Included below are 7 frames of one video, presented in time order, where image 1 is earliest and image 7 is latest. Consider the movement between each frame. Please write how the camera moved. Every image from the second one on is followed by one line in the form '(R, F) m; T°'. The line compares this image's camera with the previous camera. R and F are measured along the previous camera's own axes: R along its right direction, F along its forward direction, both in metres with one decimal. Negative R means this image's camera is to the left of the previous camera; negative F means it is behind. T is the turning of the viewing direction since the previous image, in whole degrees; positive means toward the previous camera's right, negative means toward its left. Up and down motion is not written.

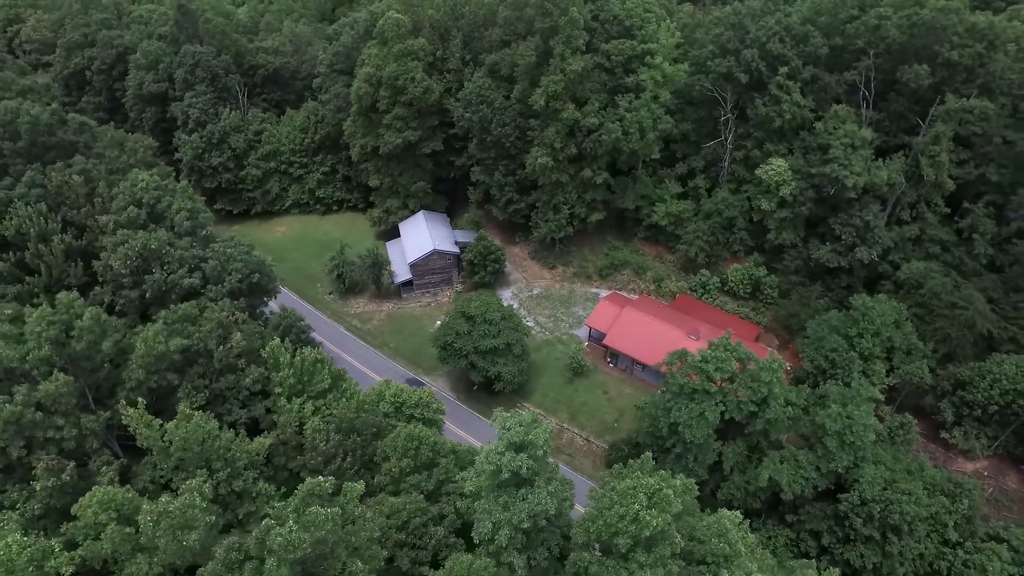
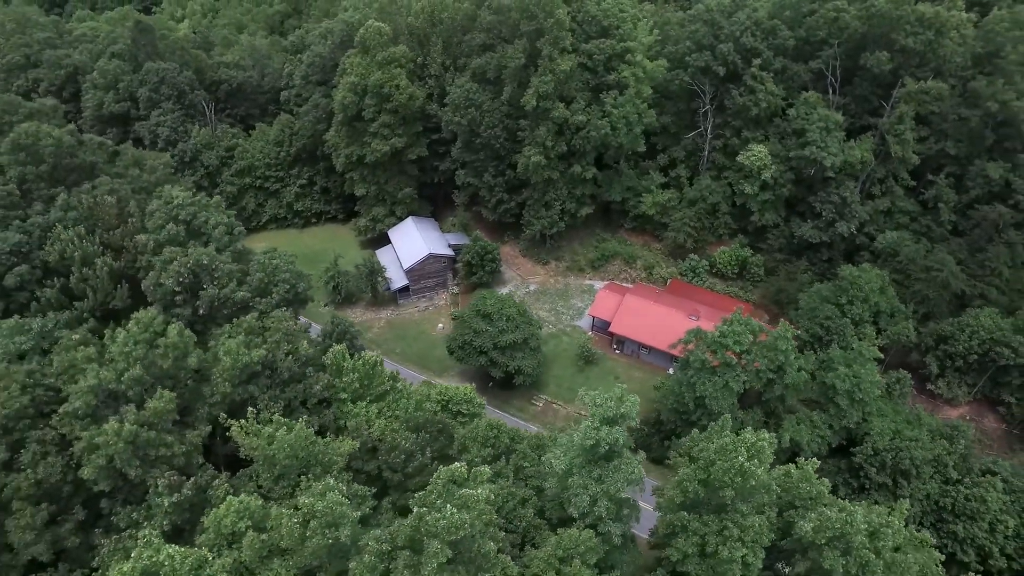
(-4.6, -0.8) m; +5°
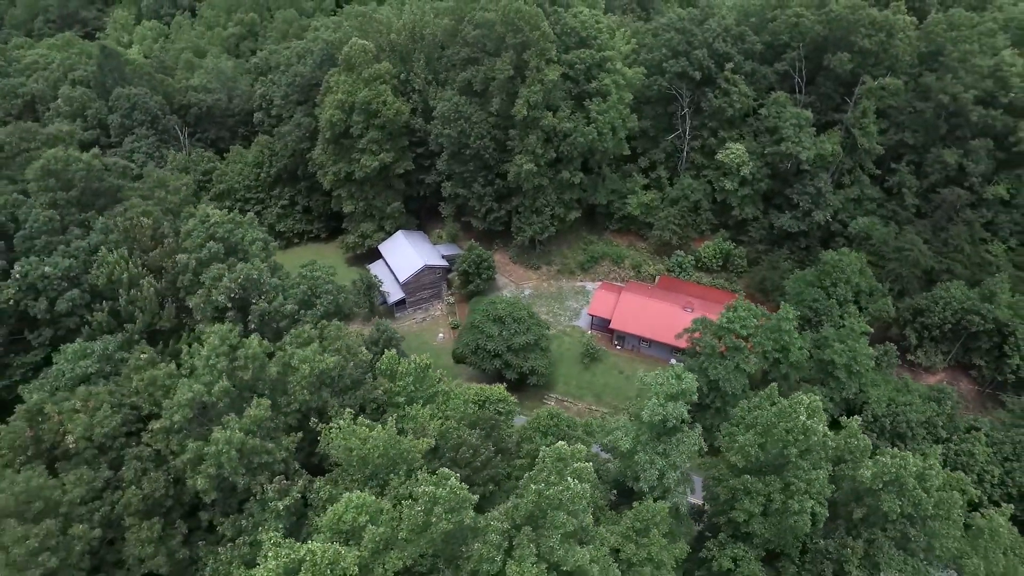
(-4.0, -0.9) m; +5°
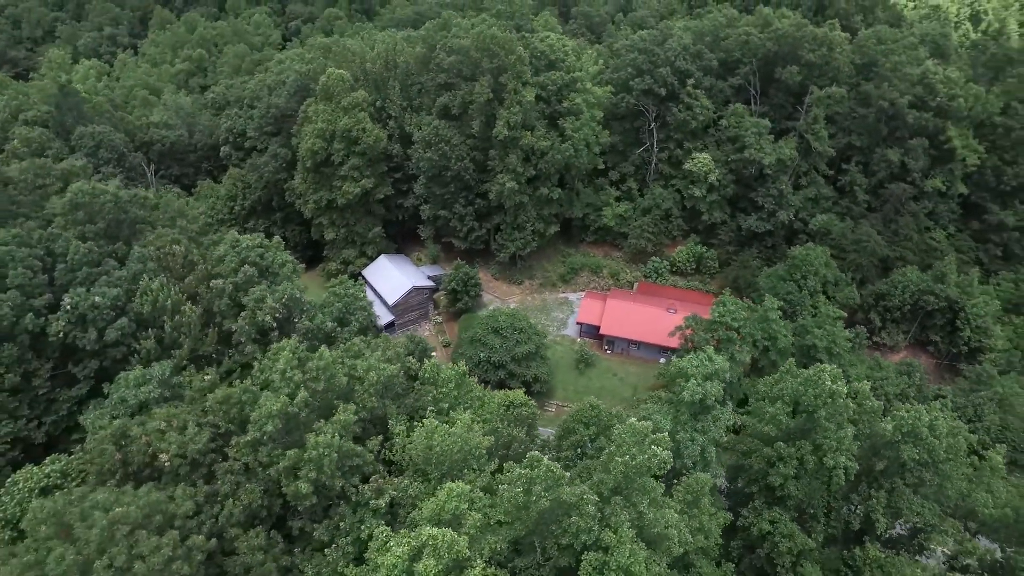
(-3.8, -1.2) m; +5°
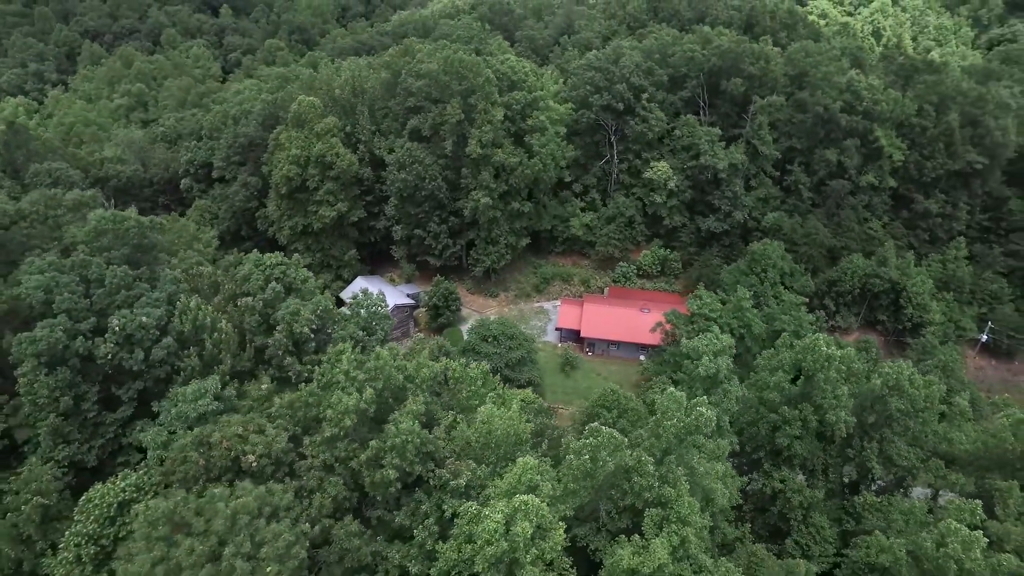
(-3.6, -1.6) m; +6°
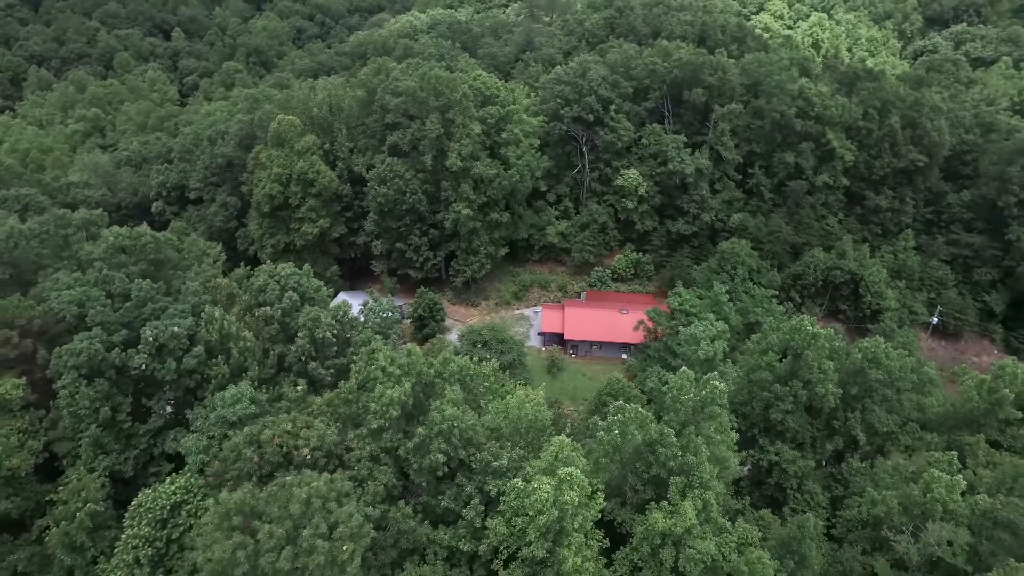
(-2.4, -1.4) m; +4°
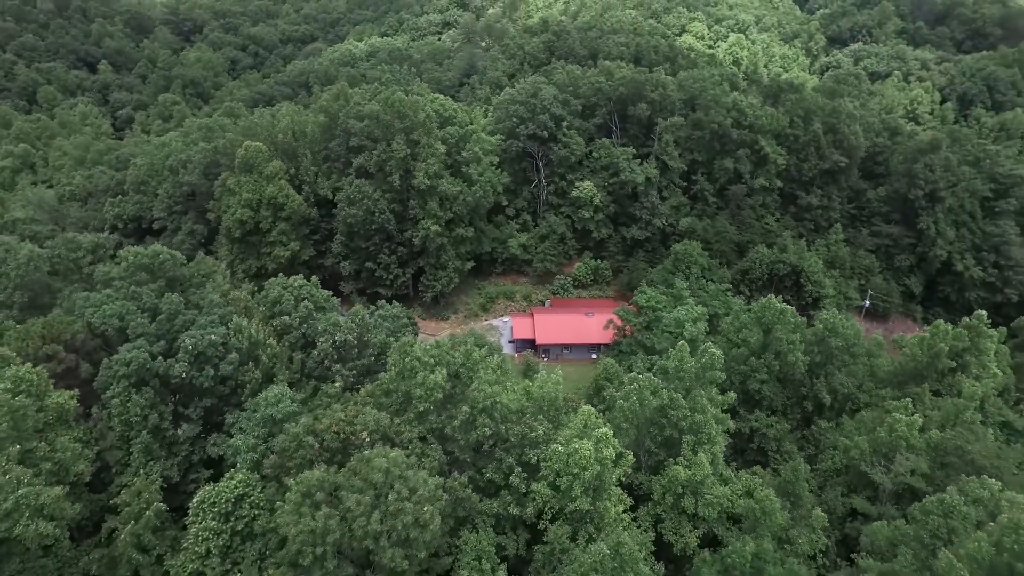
(-3.3, -2.1) m; +6°
